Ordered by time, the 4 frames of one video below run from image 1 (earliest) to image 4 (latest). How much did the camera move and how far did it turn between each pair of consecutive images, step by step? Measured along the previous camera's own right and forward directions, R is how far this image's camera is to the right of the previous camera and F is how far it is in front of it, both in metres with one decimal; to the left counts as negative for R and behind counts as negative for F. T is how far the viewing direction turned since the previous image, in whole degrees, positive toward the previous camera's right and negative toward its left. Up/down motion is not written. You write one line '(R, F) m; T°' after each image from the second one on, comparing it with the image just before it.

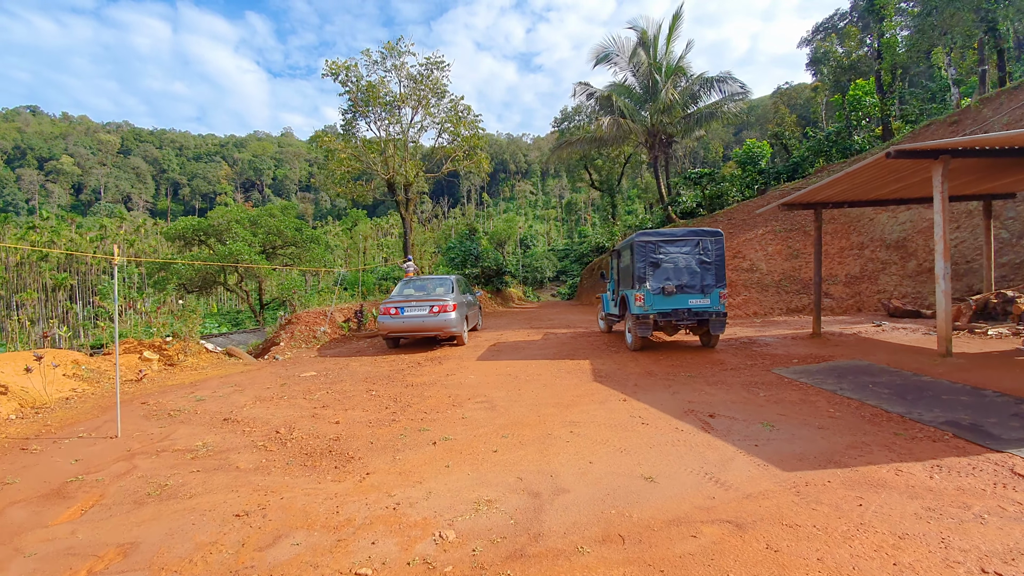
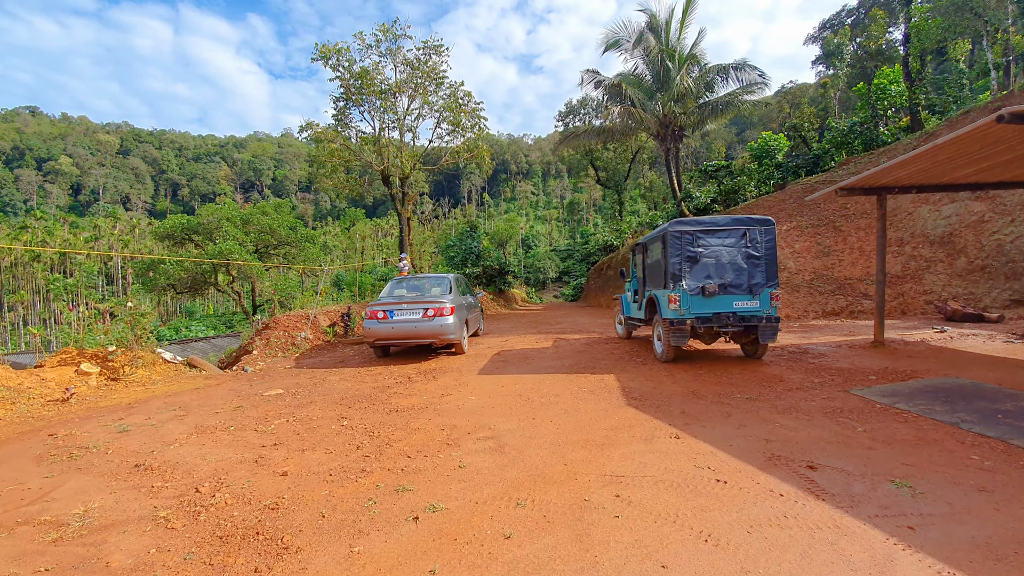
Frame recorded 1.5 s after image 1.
(-0.1, +1.4) m; 0°
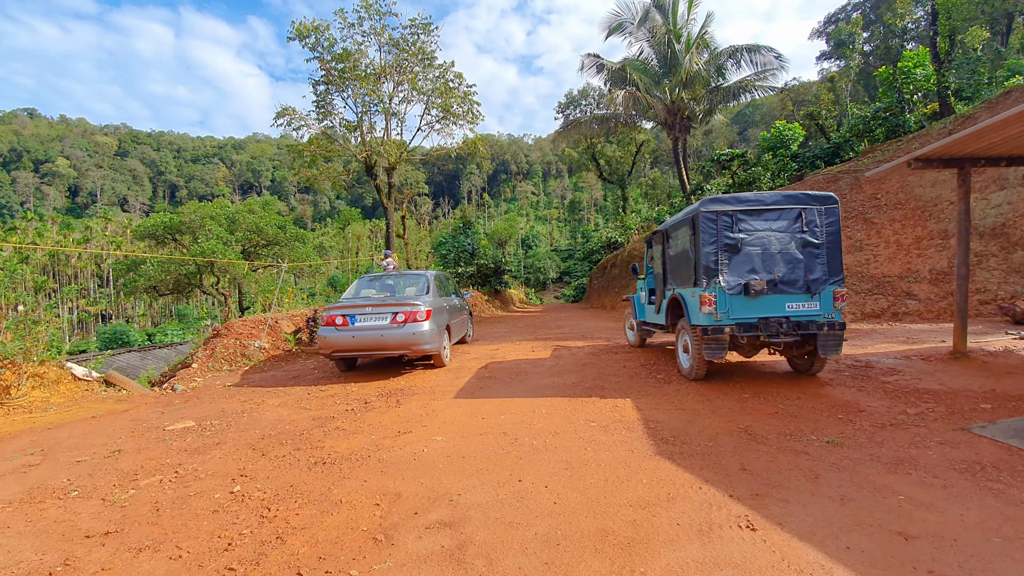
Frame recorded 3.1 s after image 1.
(+0.1, +1.6) m; 0°
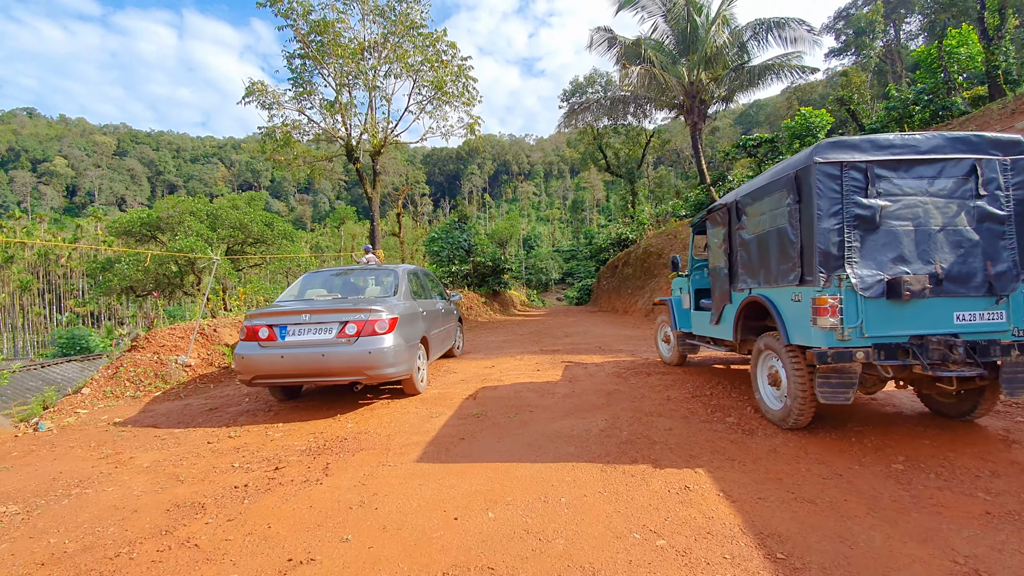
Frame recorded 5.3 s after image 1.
(0.0, +2.0) m; 0°
